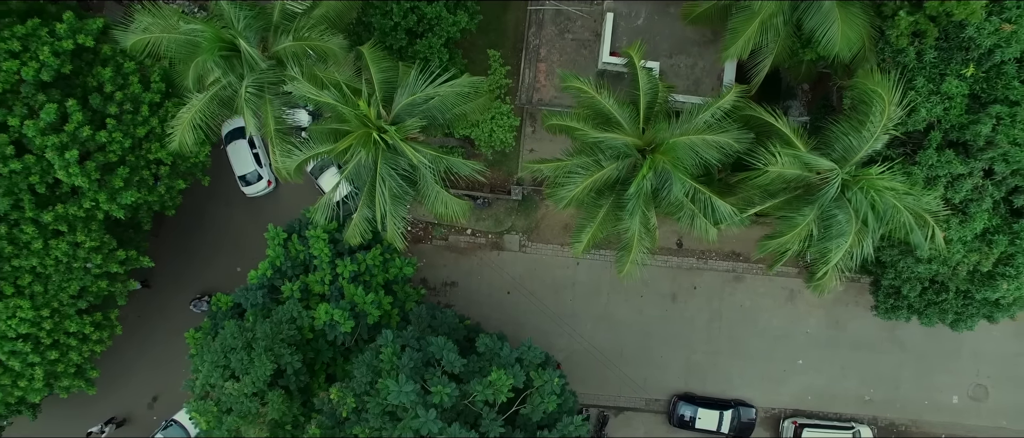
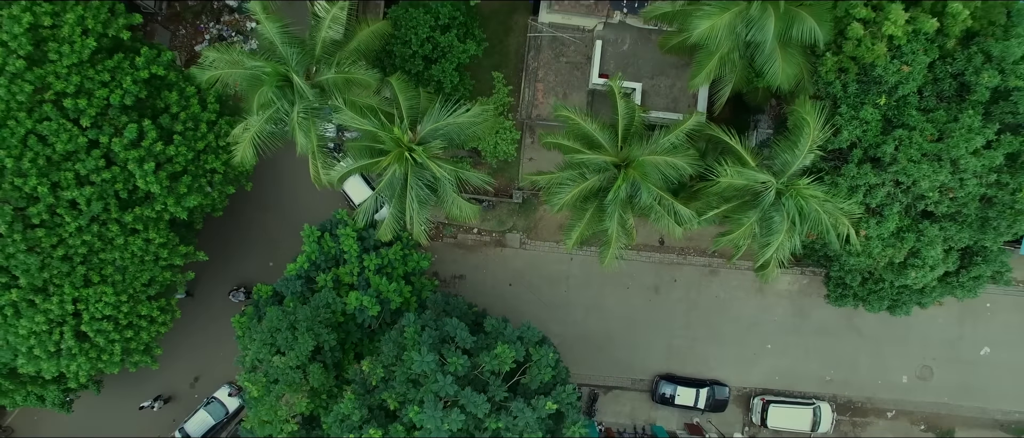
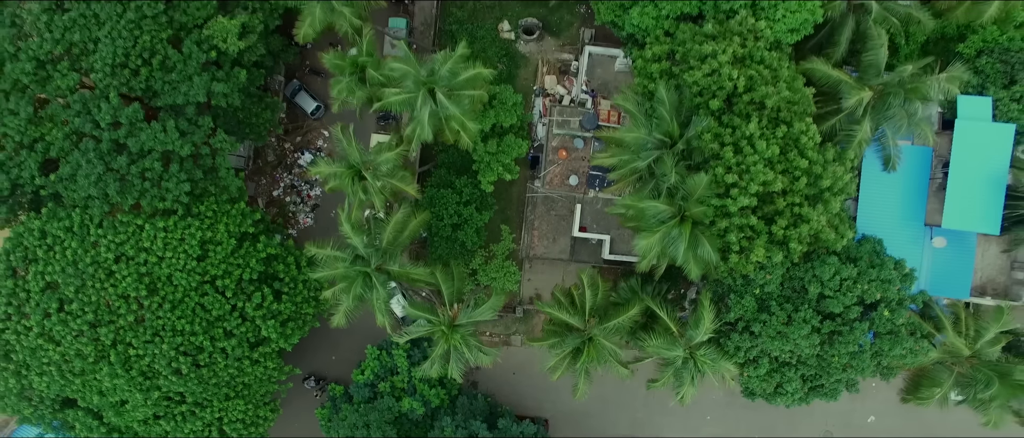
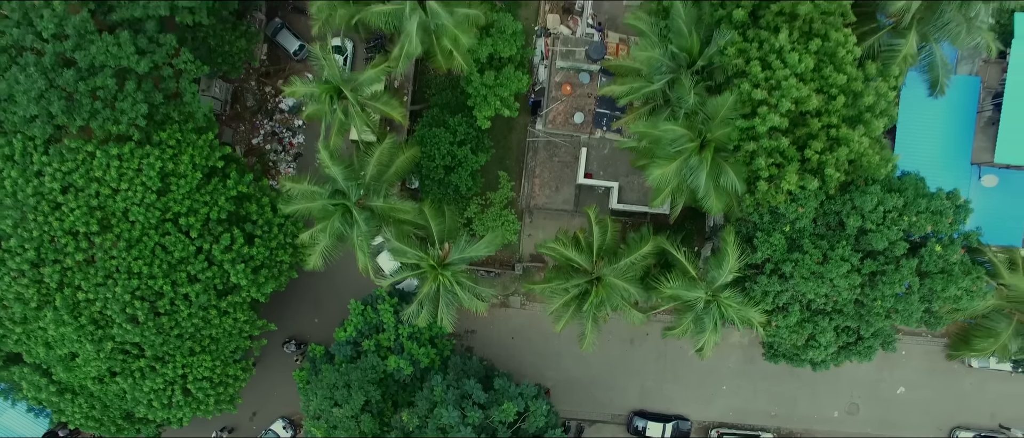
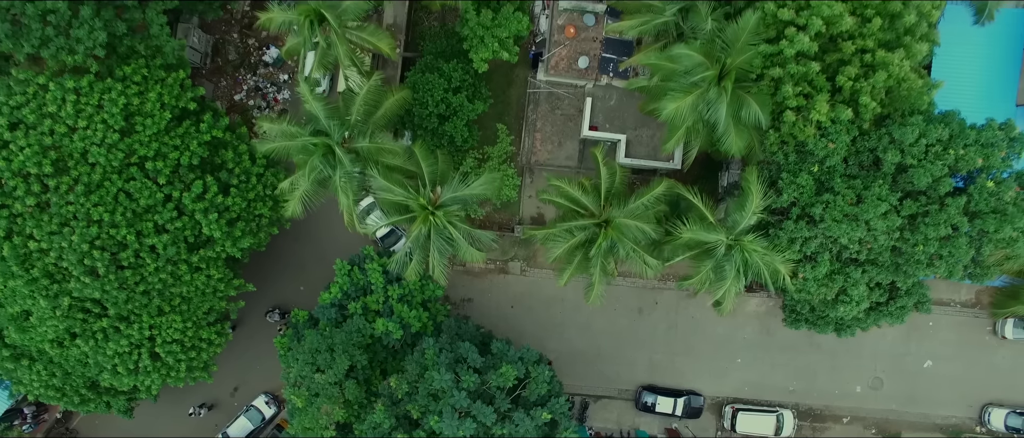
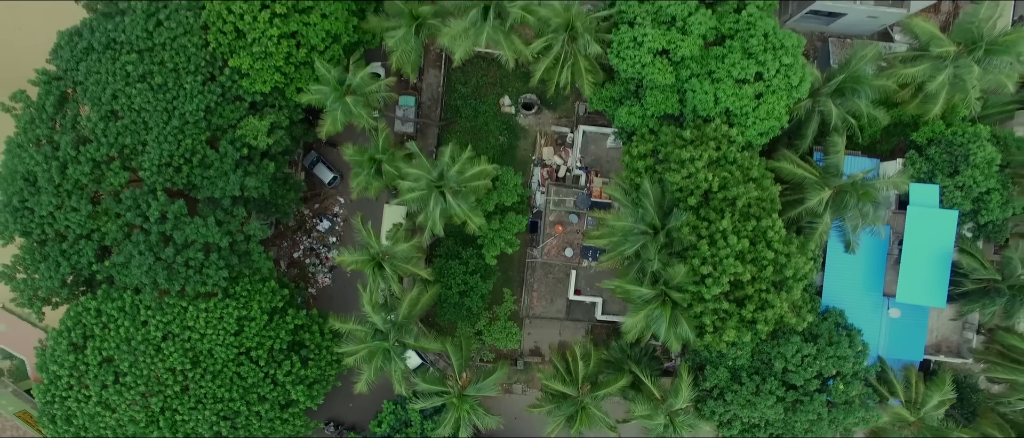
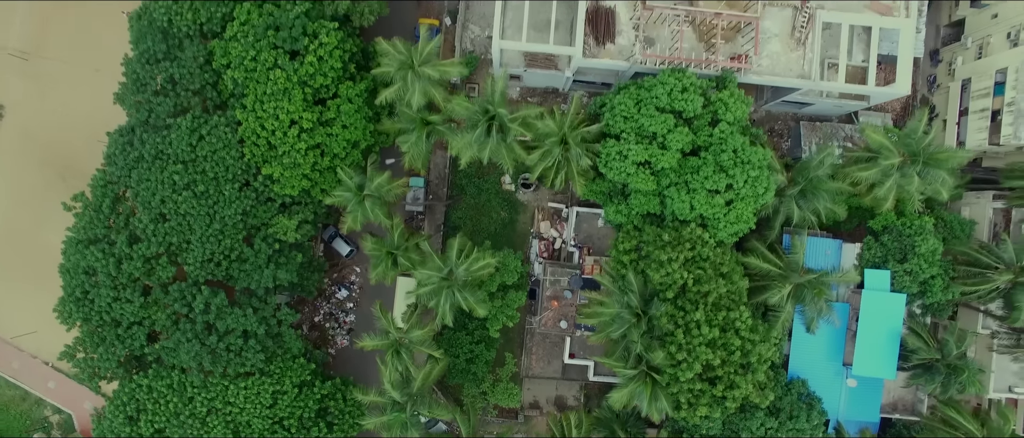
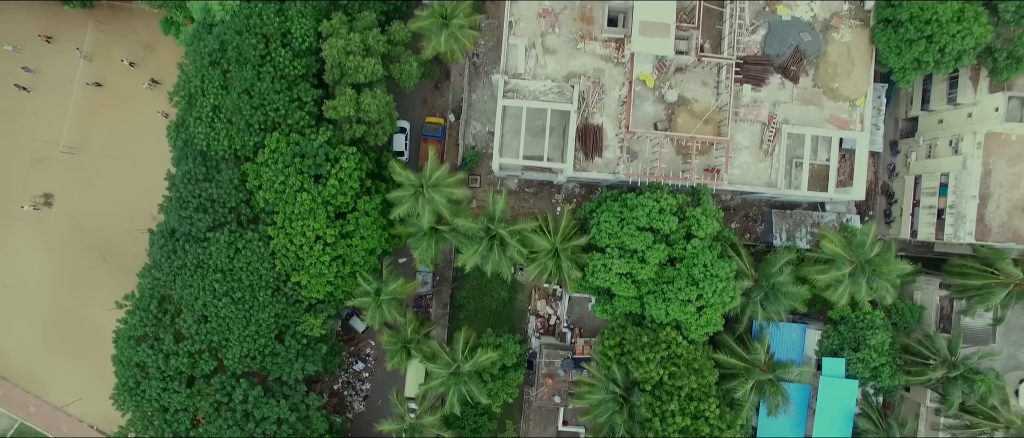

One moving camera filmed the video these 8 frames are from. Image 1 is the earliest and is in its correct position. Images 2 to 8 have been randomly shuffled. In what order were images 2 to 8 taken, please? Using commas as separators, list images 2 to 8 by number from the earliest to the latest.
2, 5, 4, 3, 6, 7, 8
